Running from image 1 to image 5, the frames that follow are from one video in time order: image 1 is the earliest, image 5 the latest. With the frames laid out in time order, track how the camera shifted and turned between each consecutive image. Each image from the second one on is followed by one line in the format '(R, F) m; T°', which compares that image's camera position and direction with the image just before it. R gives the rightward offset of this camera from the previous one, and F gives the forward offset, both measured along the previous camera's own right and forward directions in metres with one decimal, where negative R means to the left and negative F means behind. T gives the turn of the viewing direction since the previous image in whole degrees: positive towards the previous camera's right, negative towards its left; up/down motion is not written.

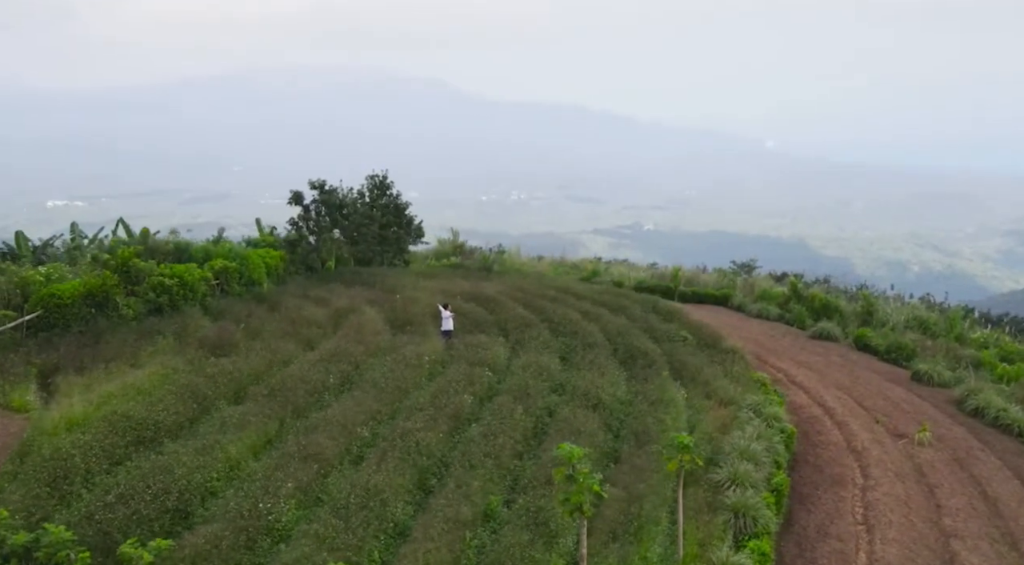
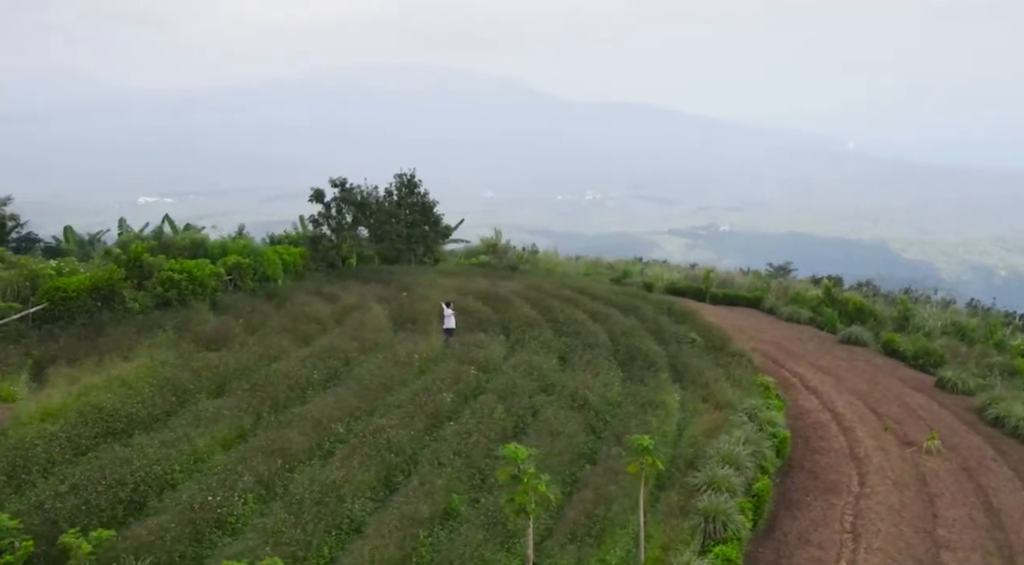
(+1.0, +0.2) m; -3°
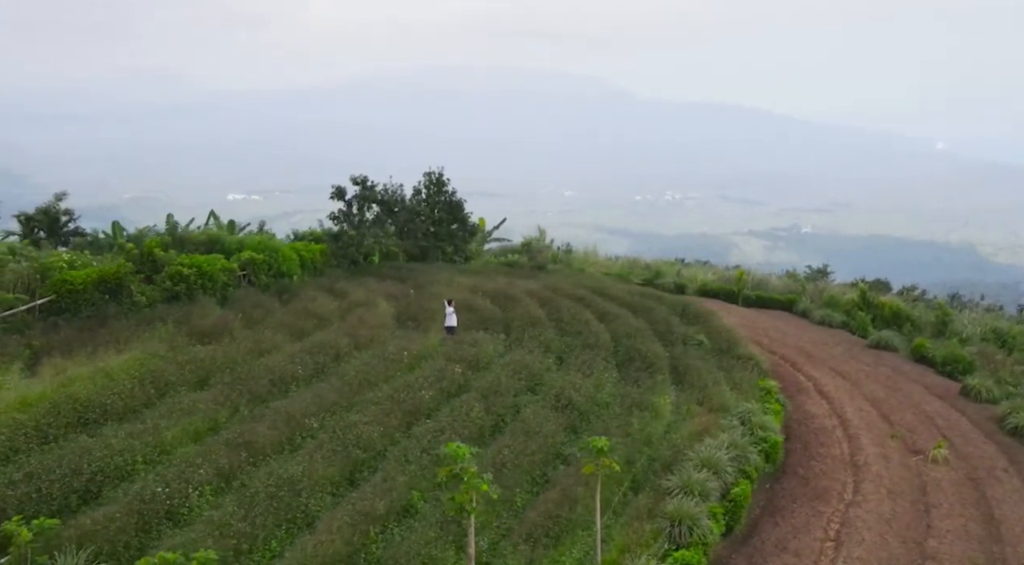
(+1.0, +0.2) m; -3°
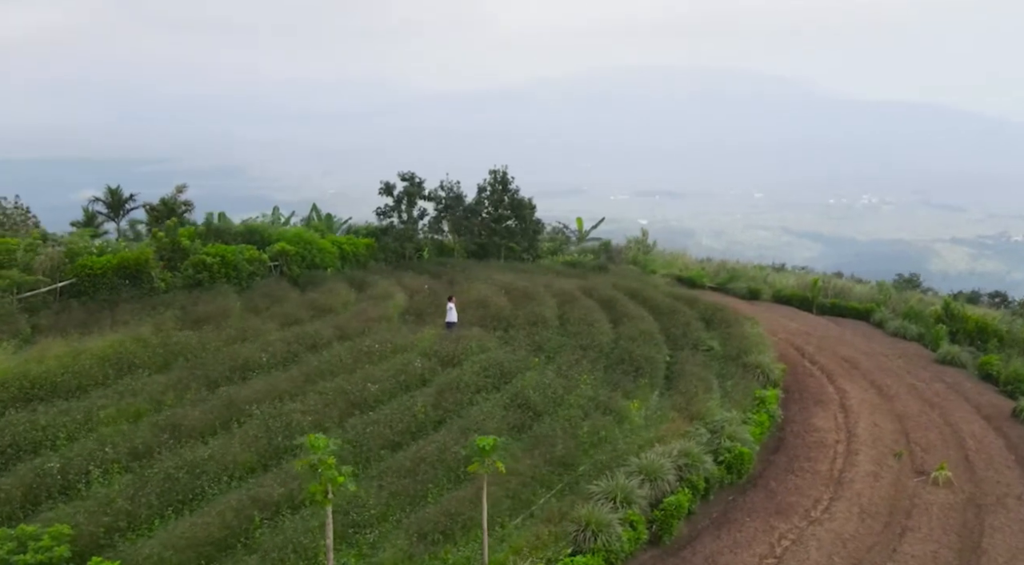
(+2.4, +0.3) m; -7°
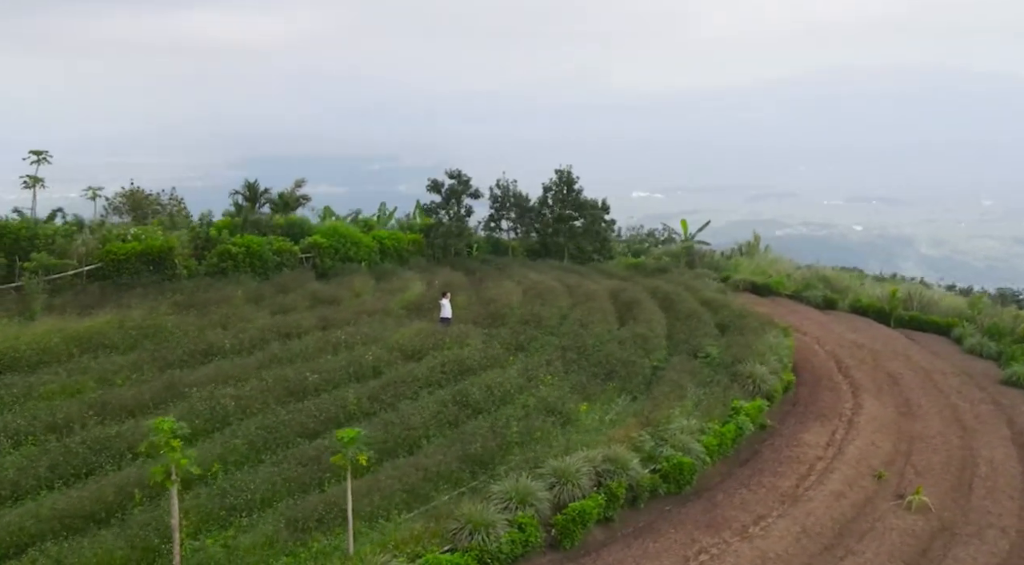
(+2.7, +0.1) m; -7°
